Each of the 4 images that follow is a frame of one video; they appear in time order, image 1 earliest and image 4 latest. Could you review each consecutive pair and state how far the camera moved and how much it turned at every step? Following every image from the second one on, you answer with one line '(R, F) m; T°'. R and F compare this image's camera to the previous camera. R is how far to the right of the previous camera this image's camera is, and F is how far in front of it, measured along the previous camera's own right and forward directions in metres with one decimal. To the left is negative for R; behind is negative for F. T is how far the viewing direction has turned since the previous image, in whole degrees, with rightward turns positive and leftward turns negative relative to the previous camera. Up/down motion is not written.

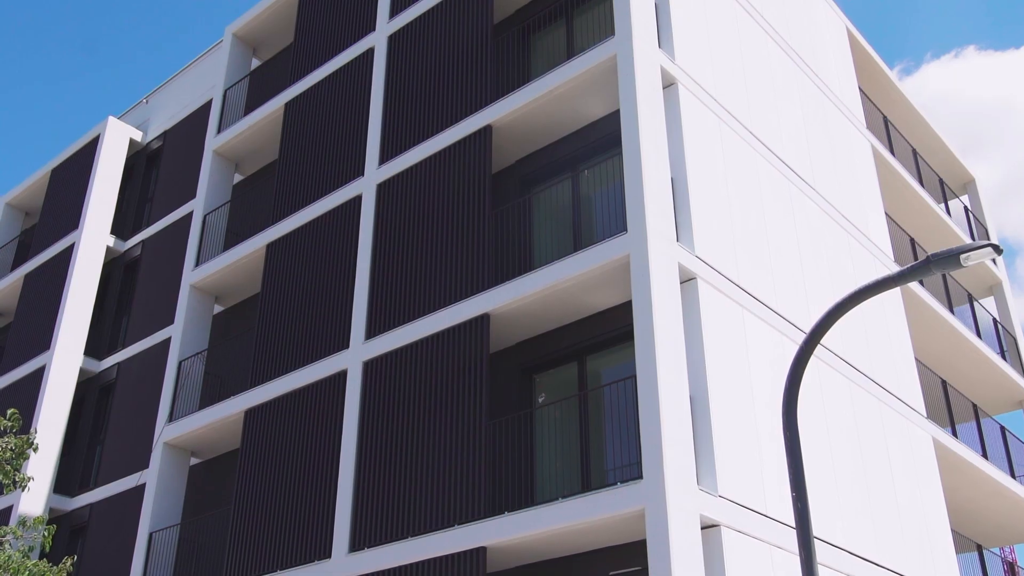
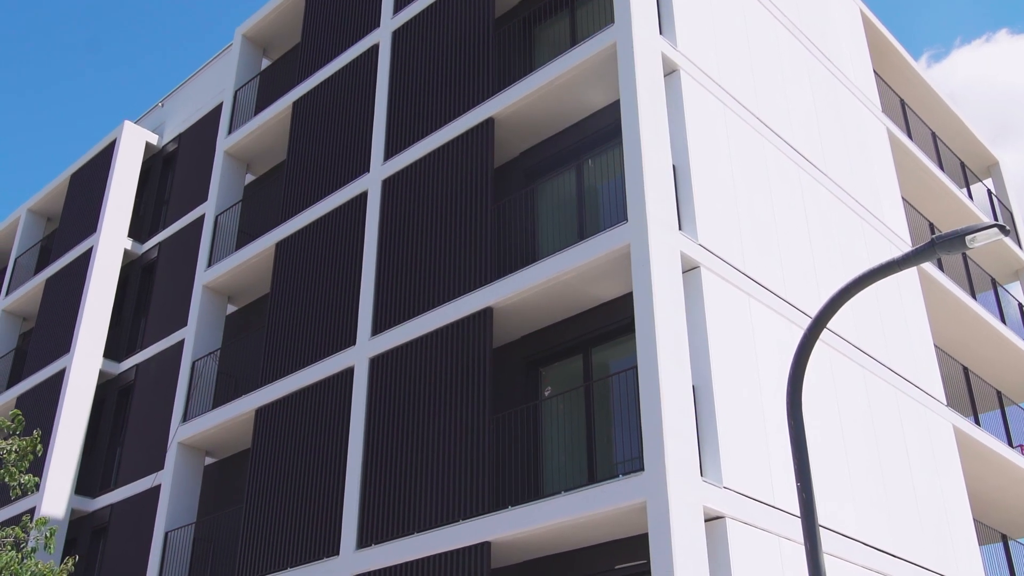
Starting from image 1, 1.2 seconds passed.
(+0.4, +0.1) m; -2°
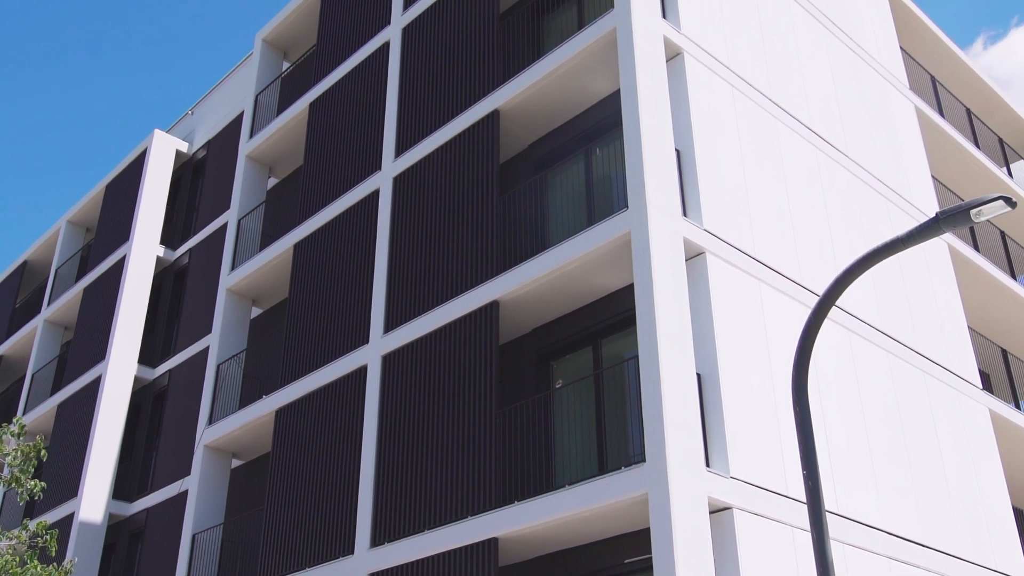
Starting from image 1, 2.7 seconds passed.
(+0.7, +0.2) m; -3°
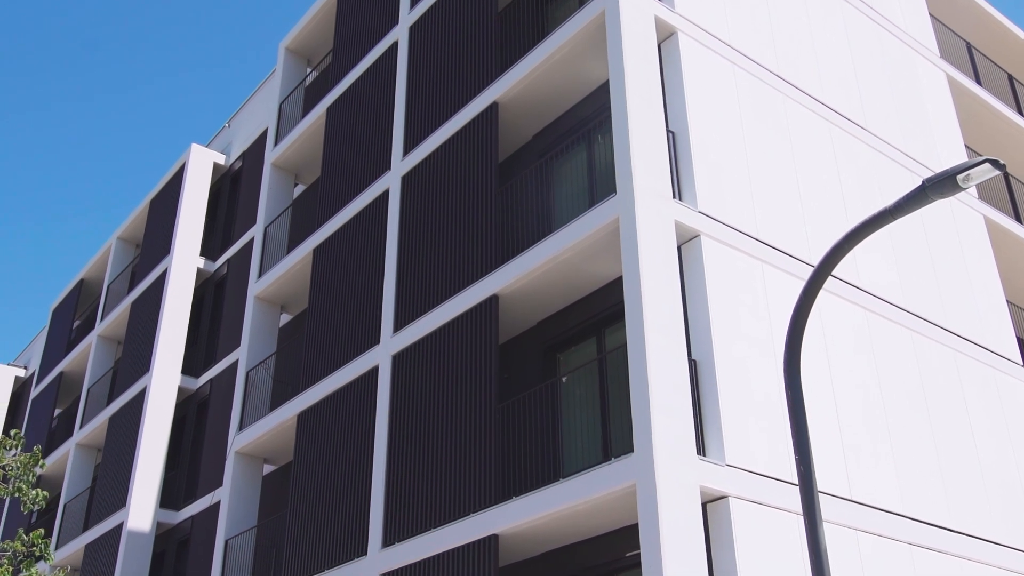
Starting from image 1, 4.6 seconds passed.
(+1.1, +0.2) m; -4°
